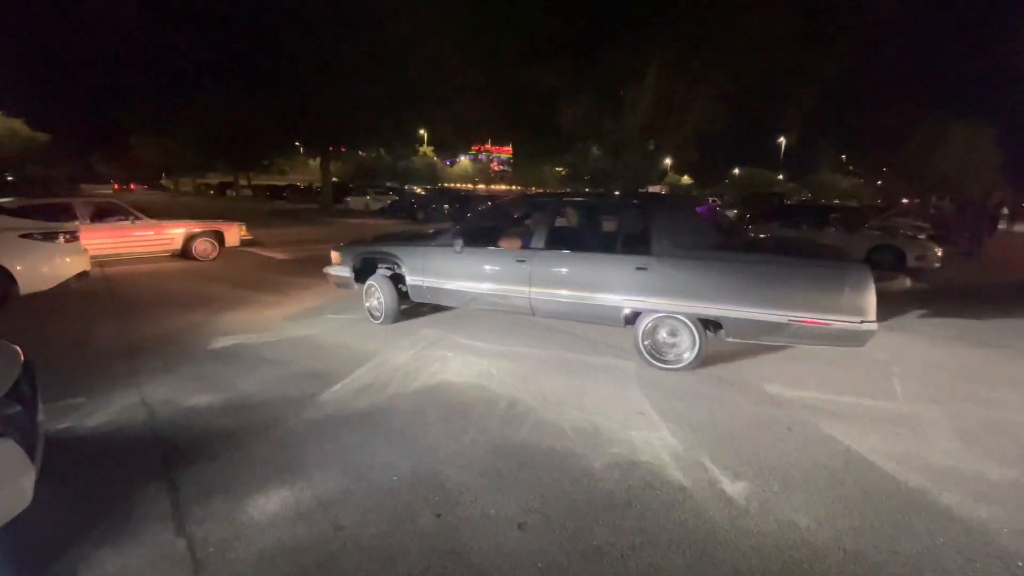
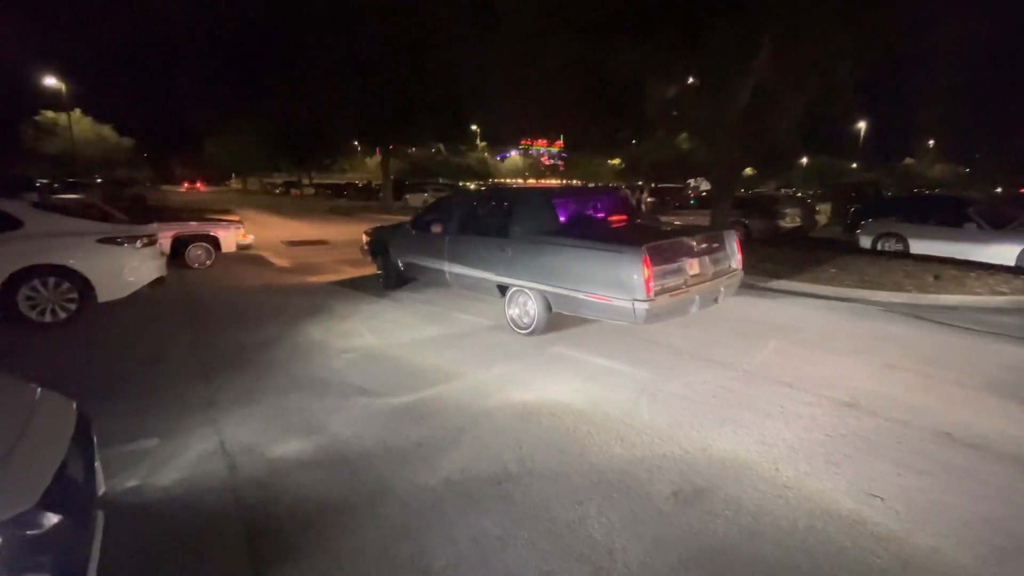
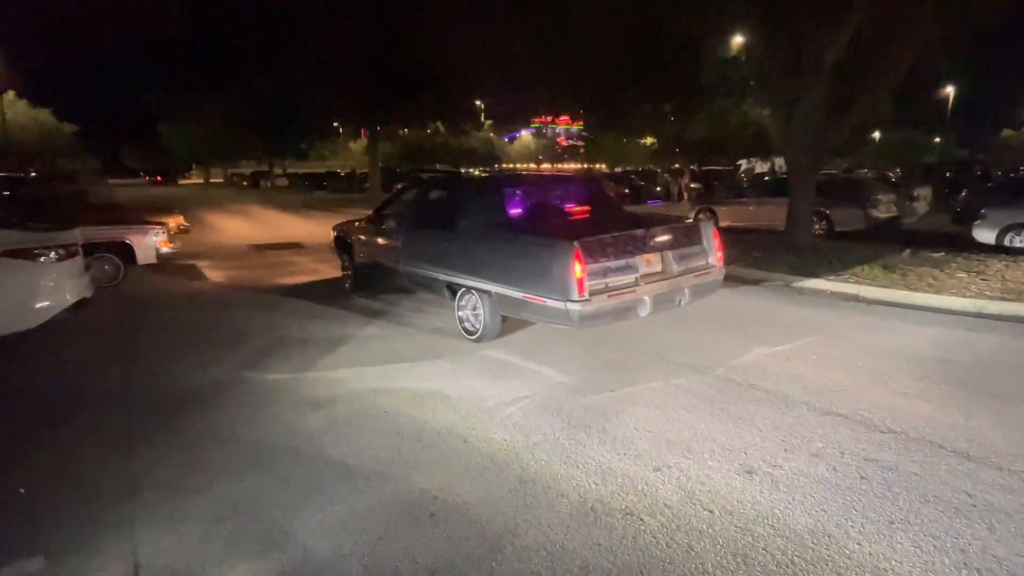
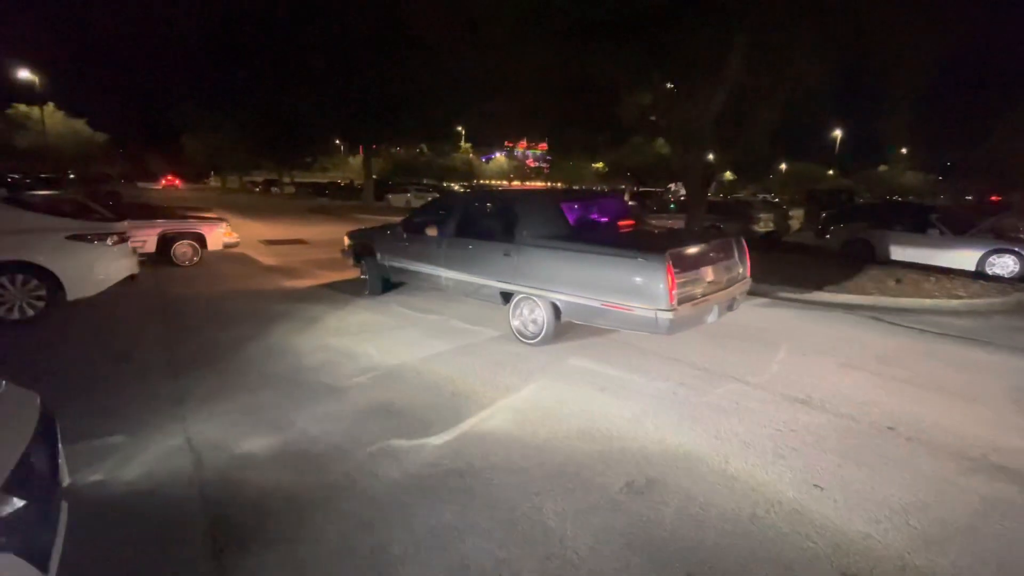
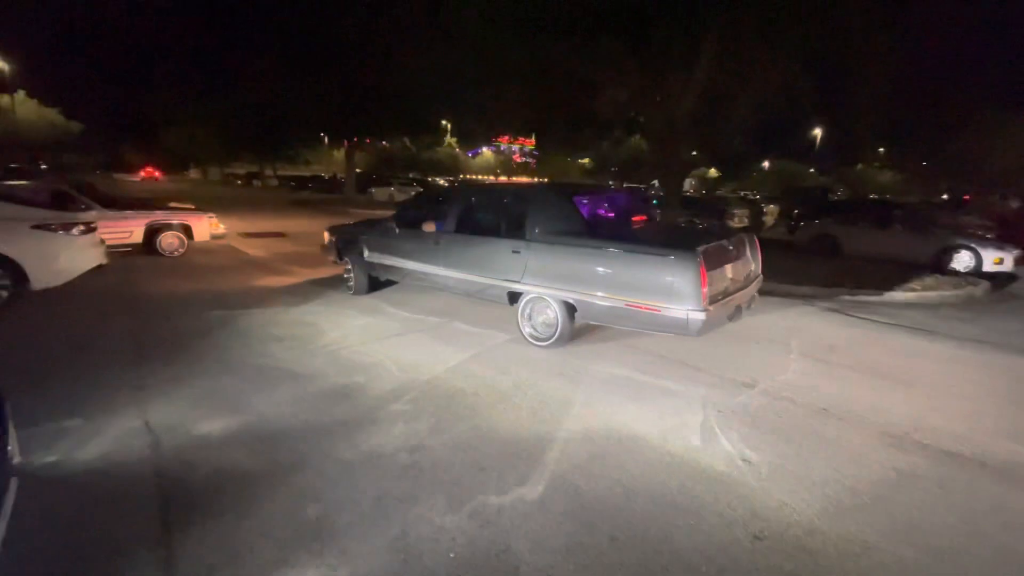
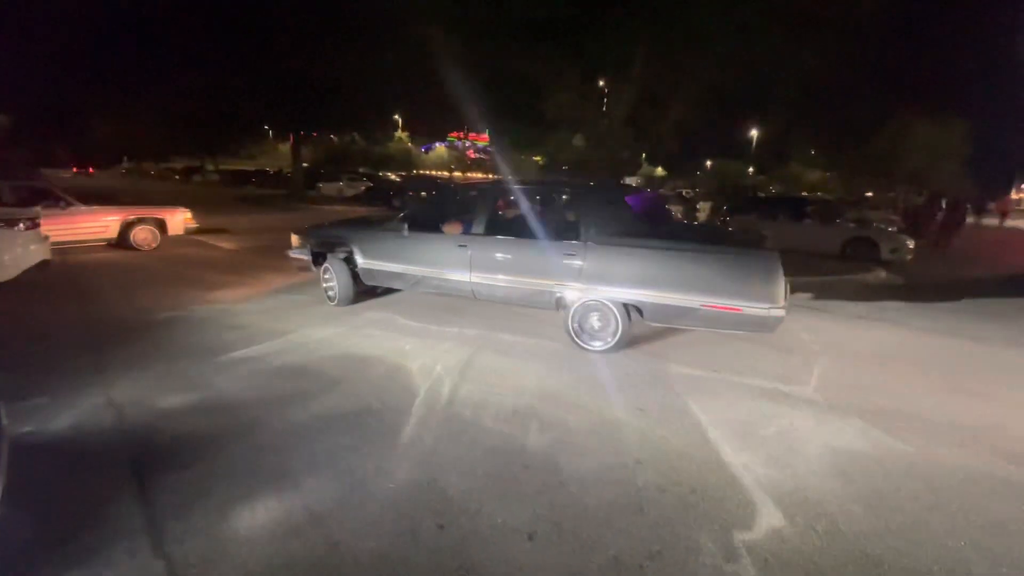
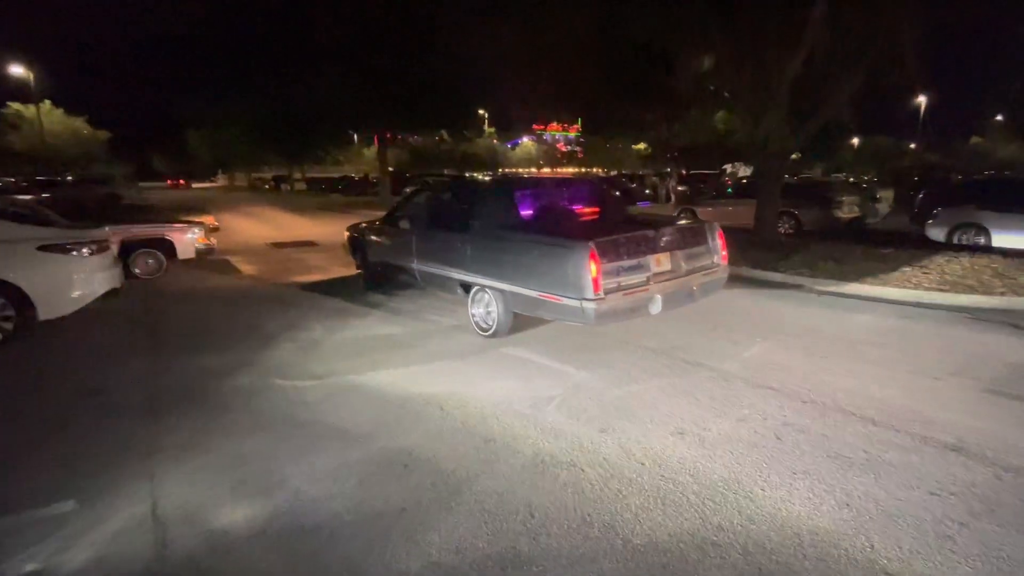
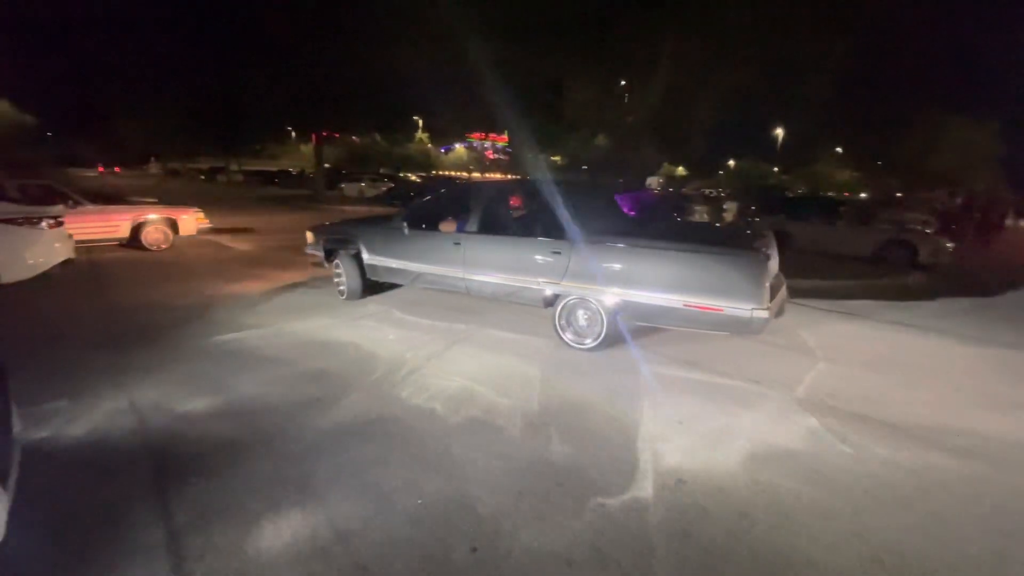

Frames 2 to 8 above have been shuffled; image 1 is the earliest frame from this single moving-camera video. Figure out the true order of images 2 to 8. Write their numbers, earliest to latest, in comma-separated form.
6, 8, 5, 4, 2, 7, 3
